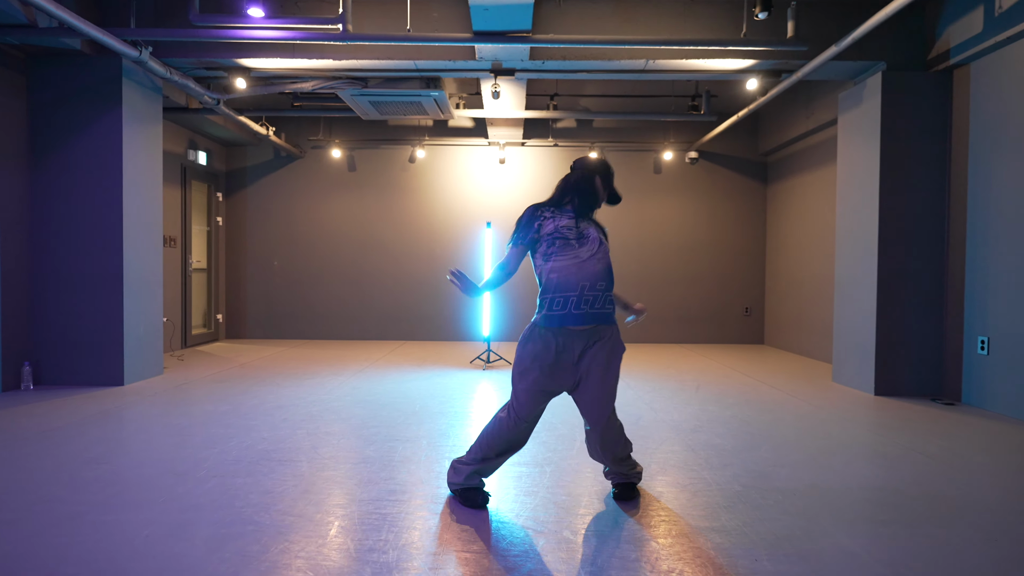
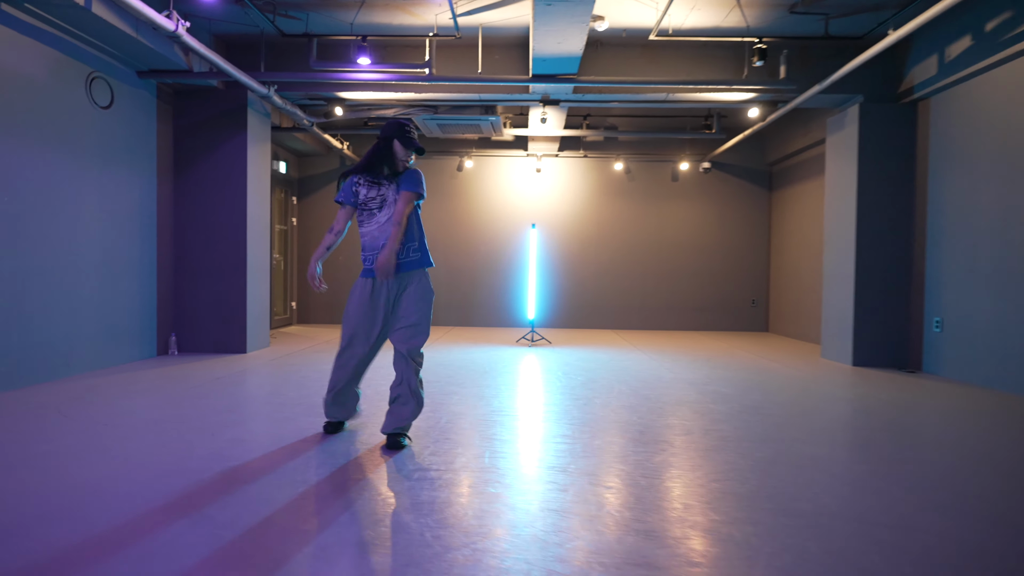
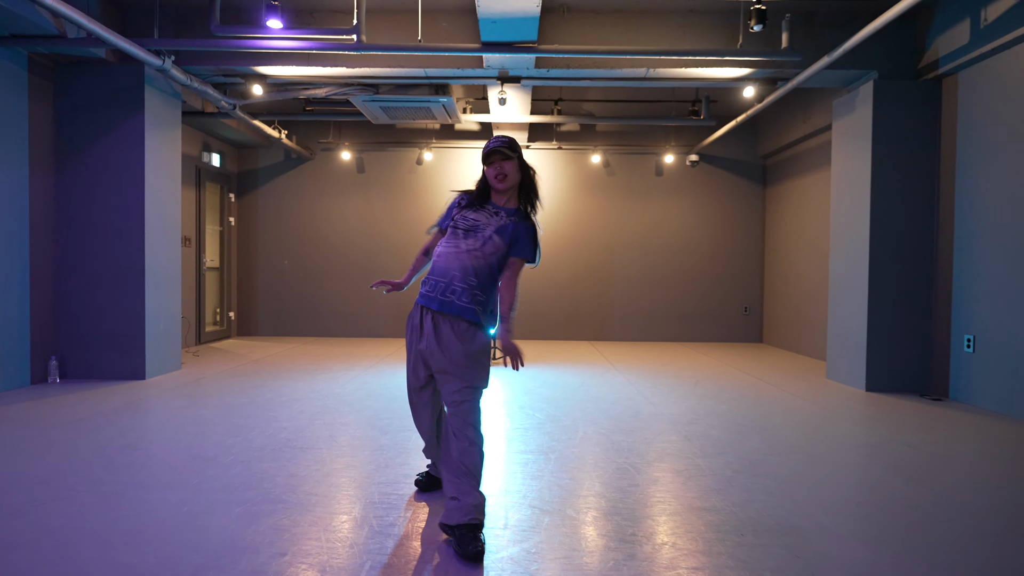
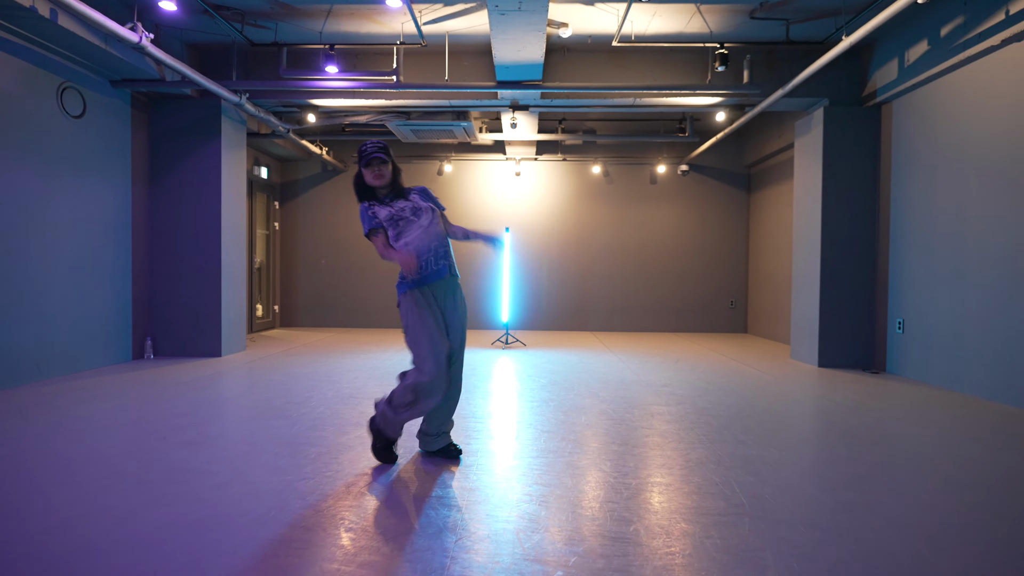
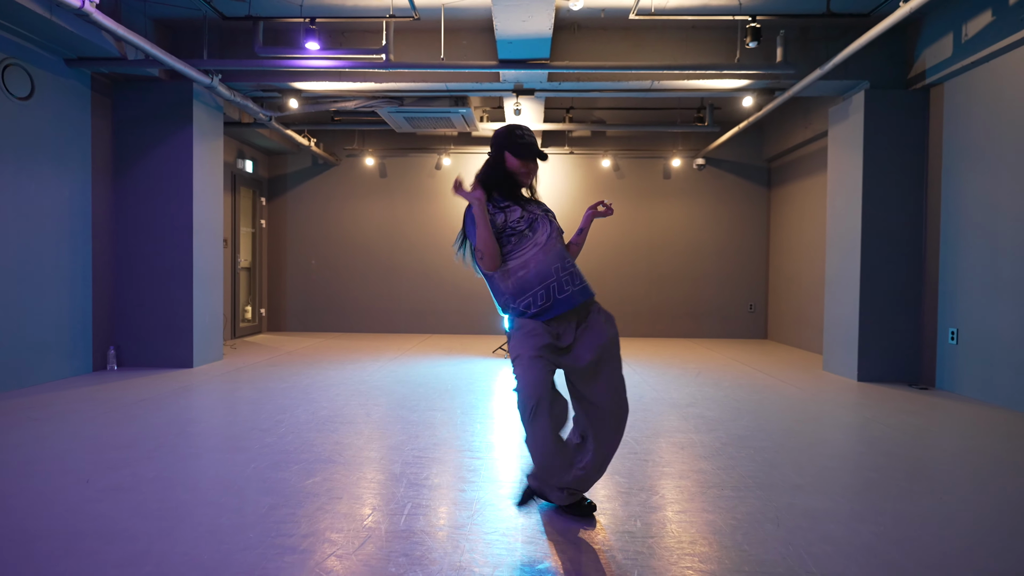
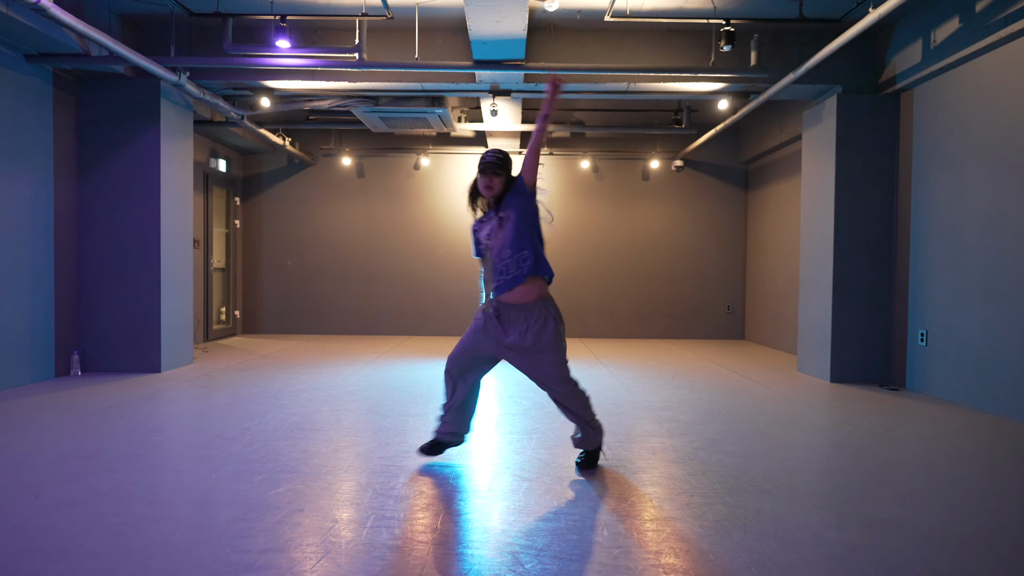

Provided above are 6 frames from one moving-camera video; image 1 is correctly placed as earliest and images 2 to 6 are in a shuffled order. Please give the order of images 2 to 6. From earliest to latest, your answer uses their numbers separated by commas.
6, 3, 5, 4, 2
